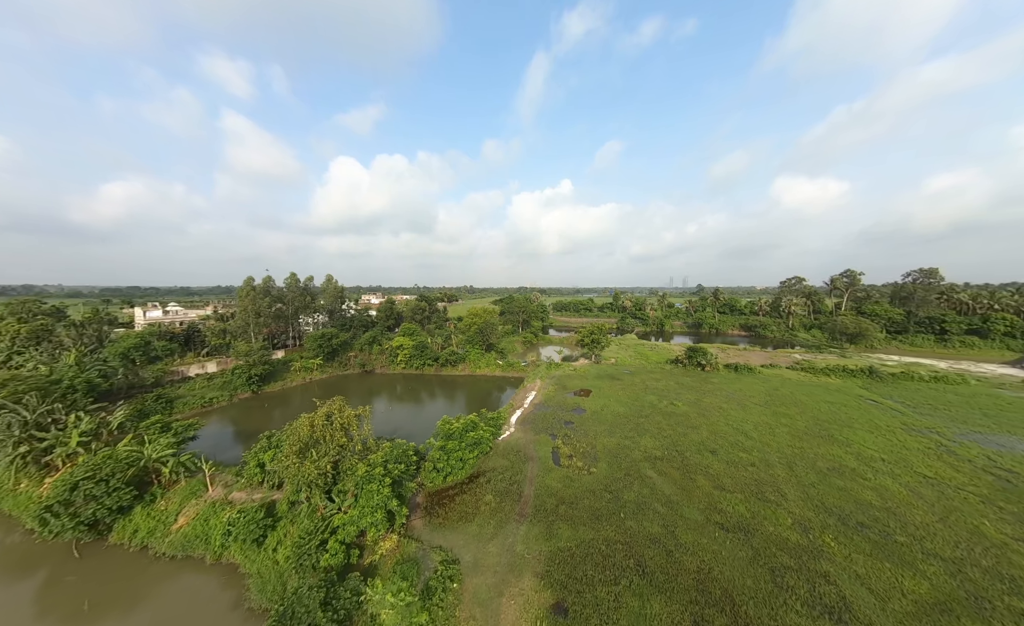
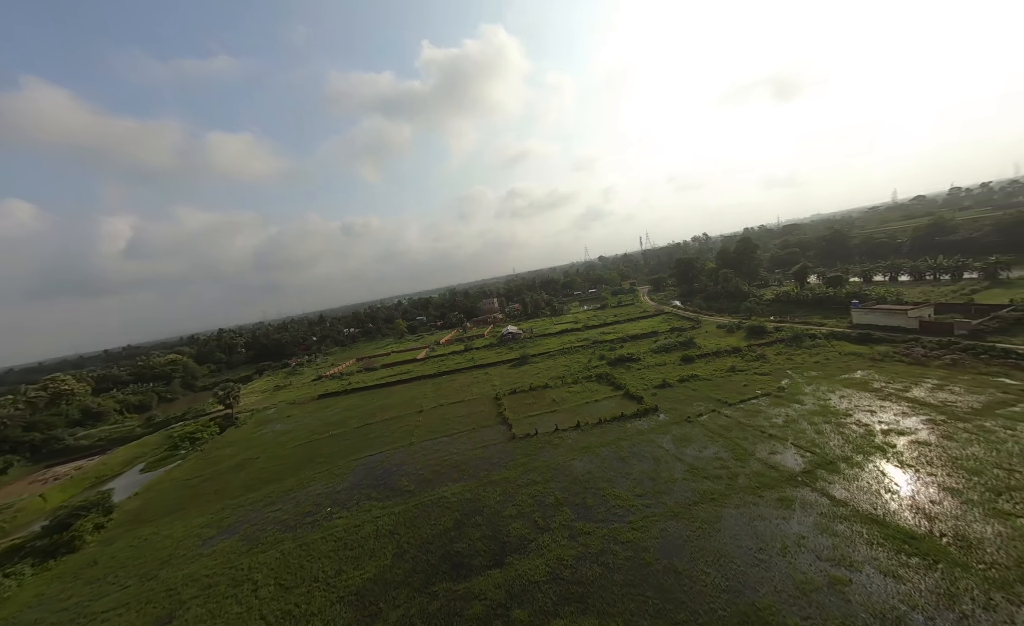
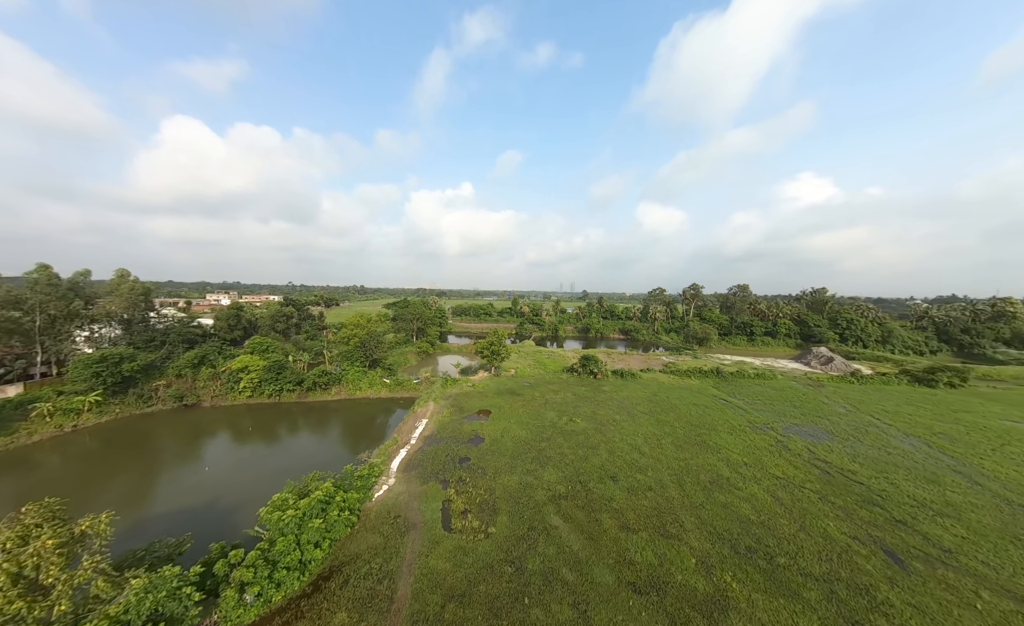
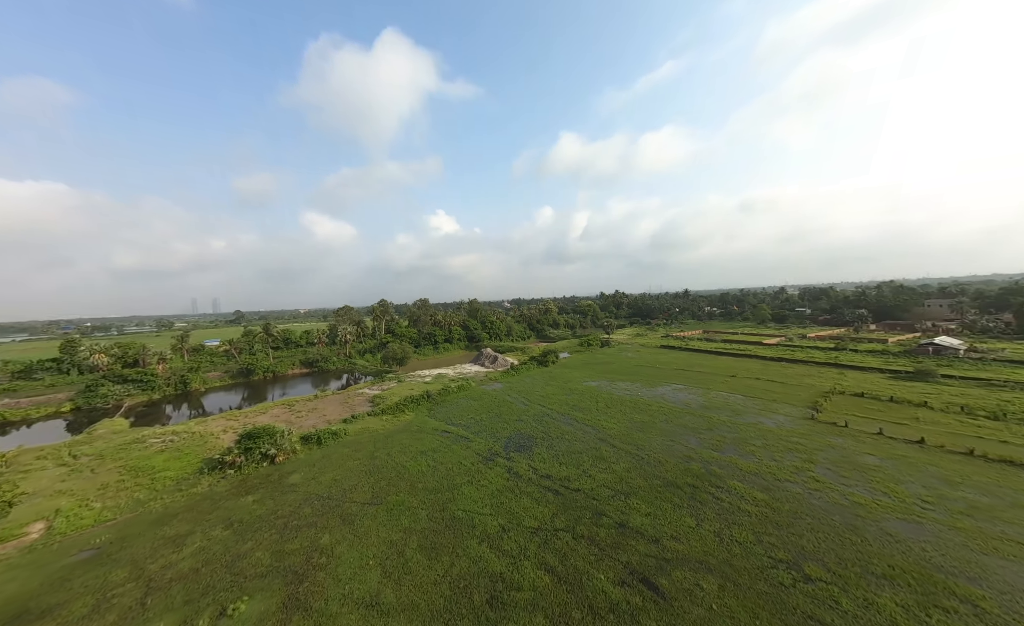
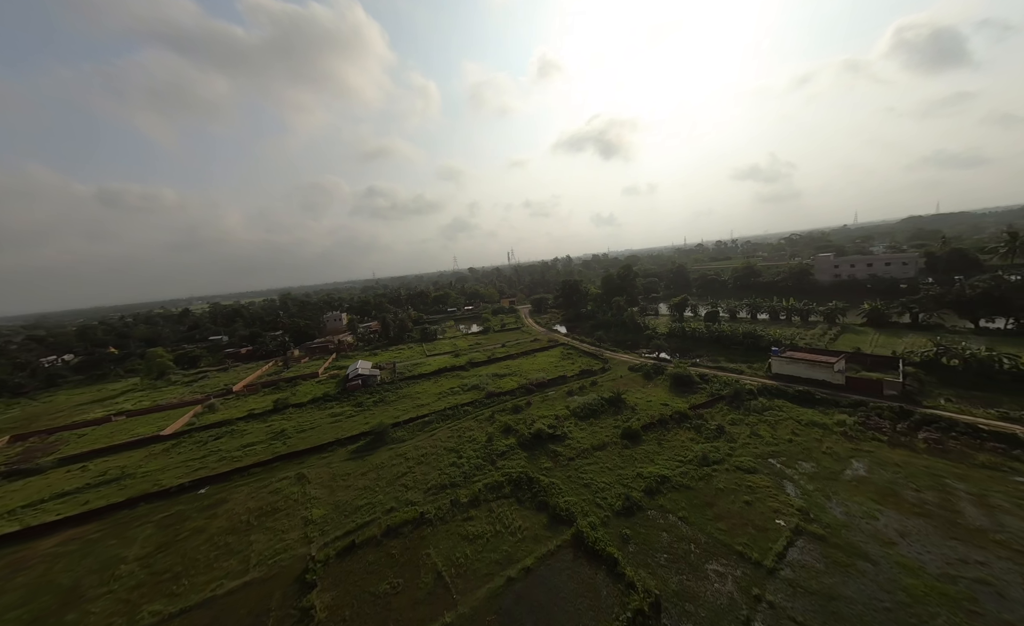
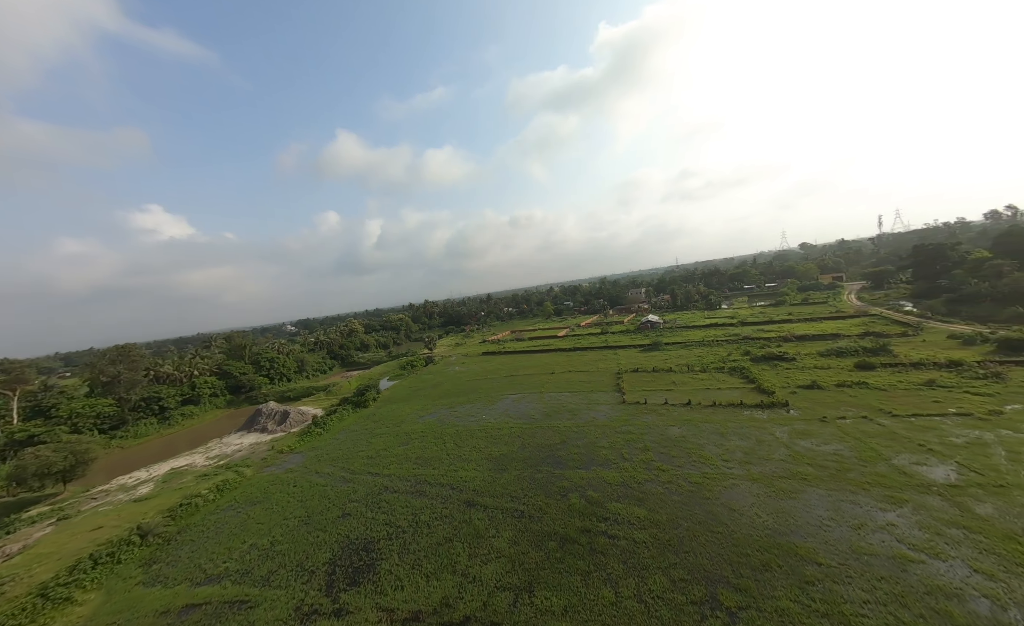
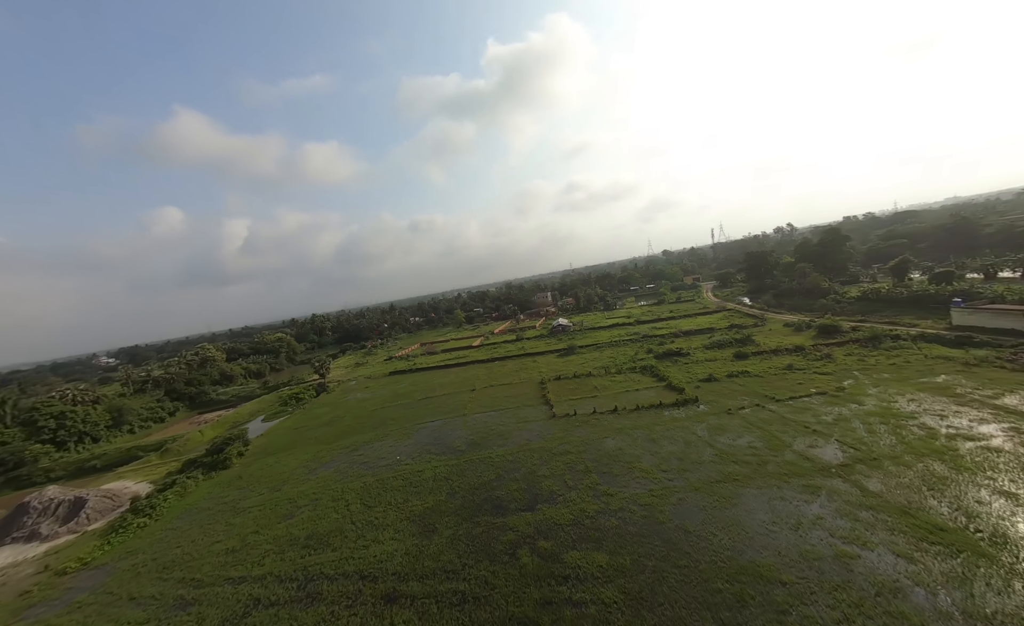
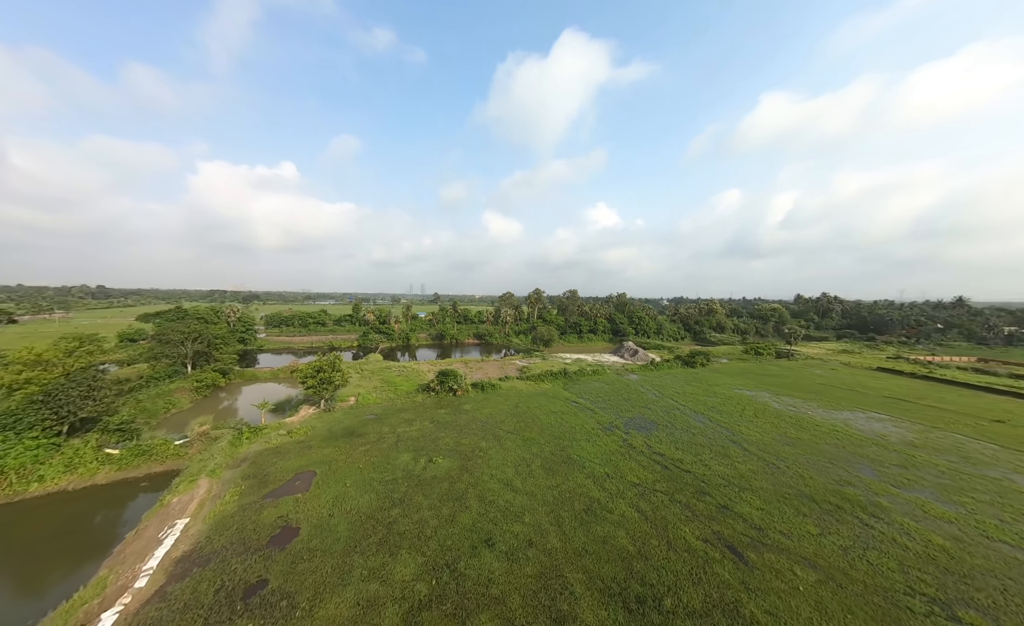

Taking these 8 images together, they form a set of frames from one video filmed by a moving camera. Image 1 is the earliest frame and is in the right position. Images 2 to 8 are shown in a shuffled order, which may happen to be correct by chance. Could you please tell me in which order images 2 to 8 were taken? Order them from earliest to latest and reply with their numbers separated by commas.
3, 8, 4, 6, 7, 2, 5
